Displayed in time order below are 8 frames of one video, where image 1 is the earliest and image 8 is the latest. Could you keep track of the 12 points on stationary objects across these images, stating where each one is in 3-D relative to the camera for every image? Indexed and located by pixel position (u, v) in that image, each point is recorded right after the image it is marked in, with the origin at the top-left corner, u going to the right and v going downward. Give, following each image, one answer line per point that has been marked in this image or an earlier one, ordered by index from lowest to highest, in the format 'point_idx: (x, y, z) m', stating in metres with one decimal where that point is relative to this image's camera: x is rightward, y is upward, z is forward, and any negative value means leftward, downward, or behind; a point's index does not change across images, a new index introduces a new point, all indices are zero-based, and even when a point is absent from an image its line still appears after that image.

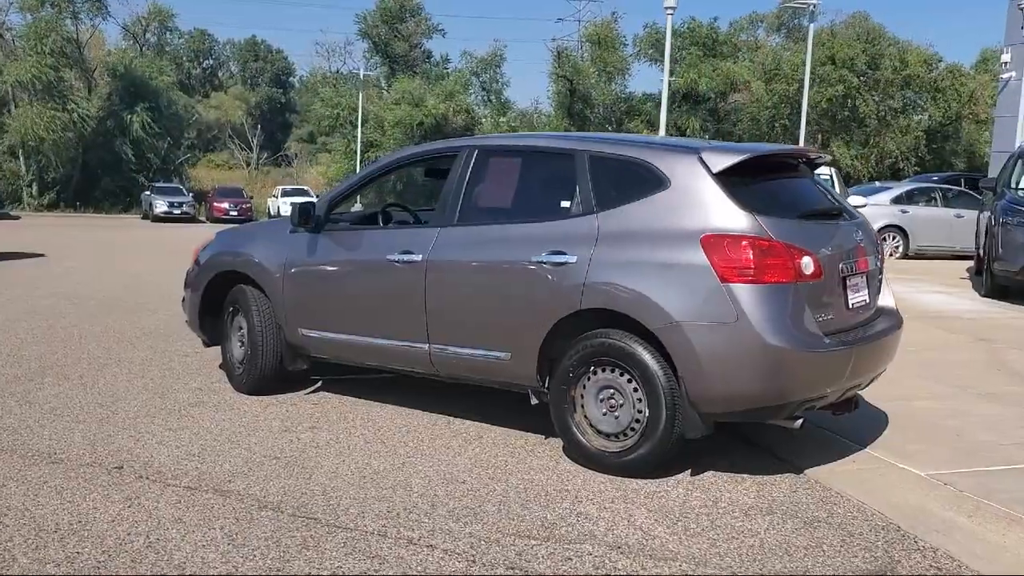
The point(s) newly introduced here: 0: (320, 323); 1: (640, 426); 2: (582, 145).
0: (-1.2, -0.2, +6.3) m
1: (+0.6, -0.7, +5.0) m
2: (+0.4, +0.8, +5.4) m
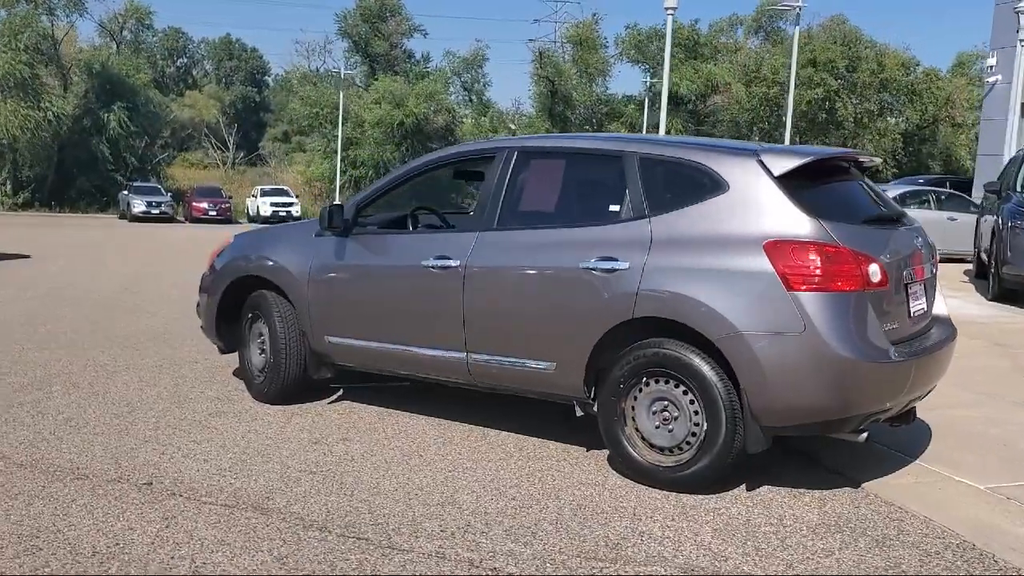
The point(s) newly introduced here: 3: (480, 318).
0: (-1.0, -0.3, +6.1) m
1: (+0.9, -0.7, +4.8) m
2: (+0.6, +0.7, +5.2) m
3: (-0.2, -0.2, +5.4) m
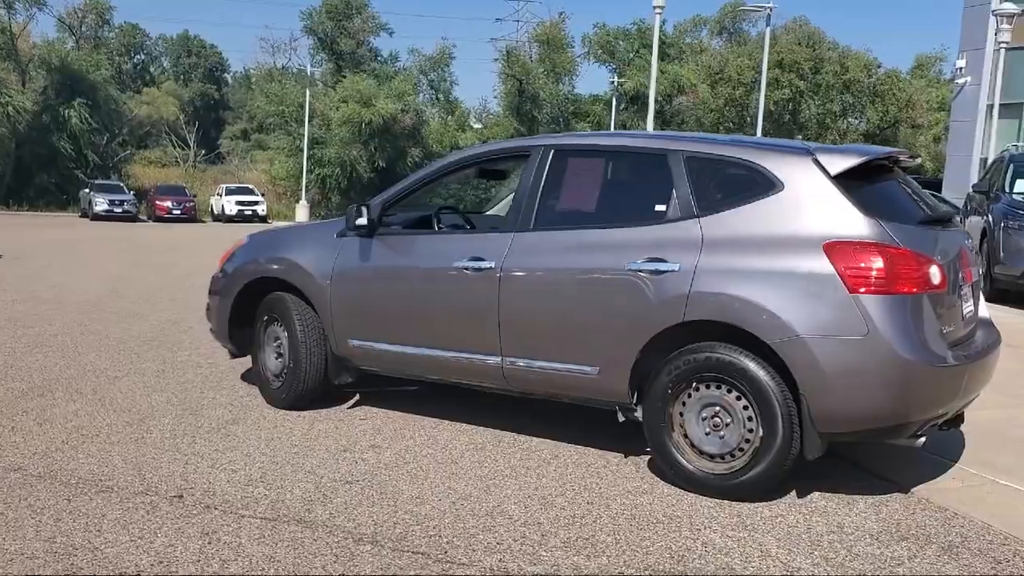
0: (-0.8, -0.3, +5.9) m
1: (+1.1, -0.7, +4.6) m
2: (+0.8, +0.7, +5.0) m
3: (0.0, -0.2, +5.3) m
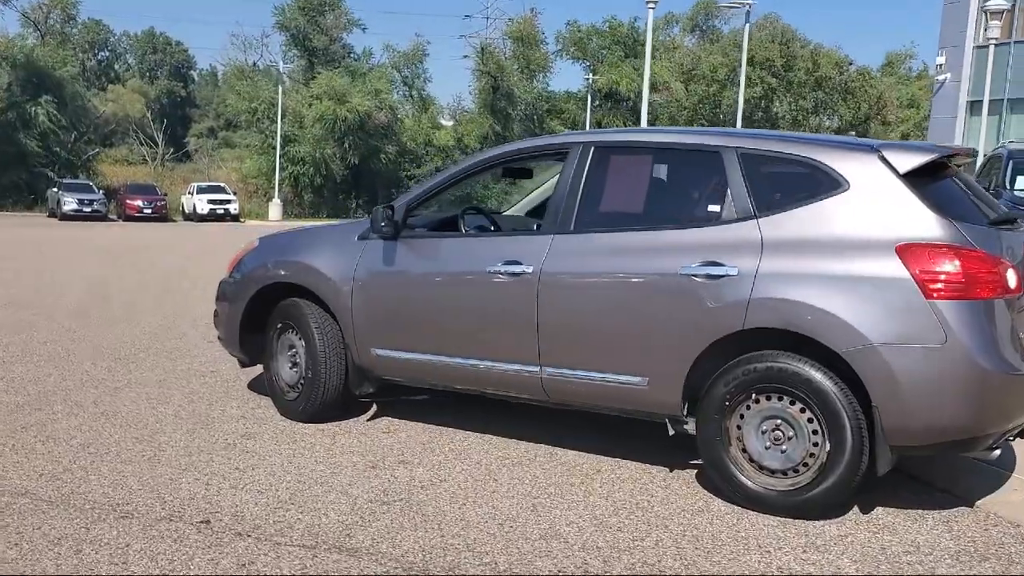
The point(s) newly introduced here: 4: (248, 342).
0: (-0.6, -0.3, +5.5) m
1: (+1.3, -0.7, +4.4) m
2: (+1.0, +0.7, +4.8) m
3: (+0.2, -0.2, +5.0) m
4: (-1.6, -0.3, +6.3) m
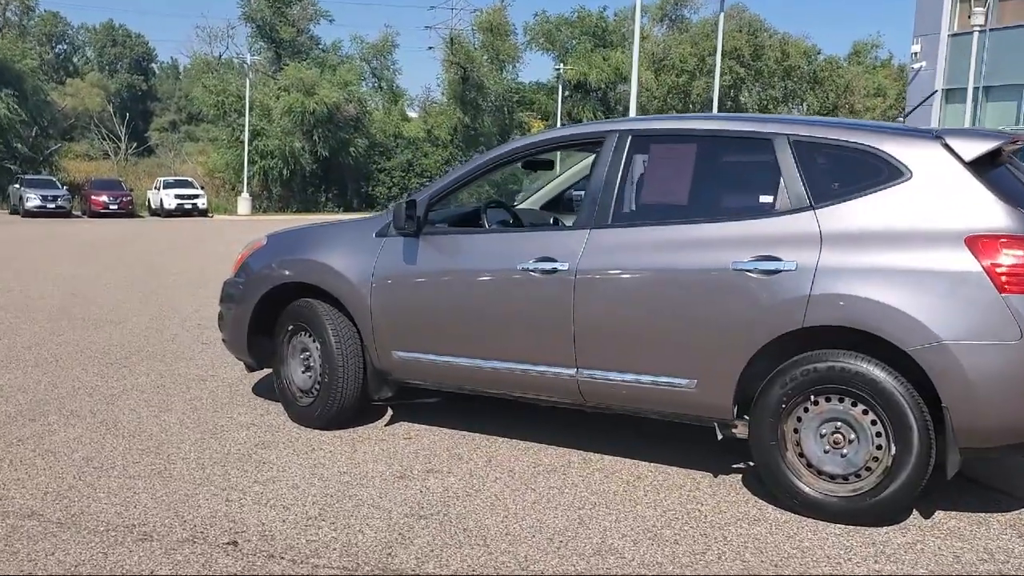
0: (-0.5, -0.3, +5.3) m
1: (+1.5, -0.7, +4.2) m
2: (+1.2, +0.7, +4.5) m
3: (+0.4, -0.2, +4.7) m
4: (-1.5, -0.3, +6.0) m
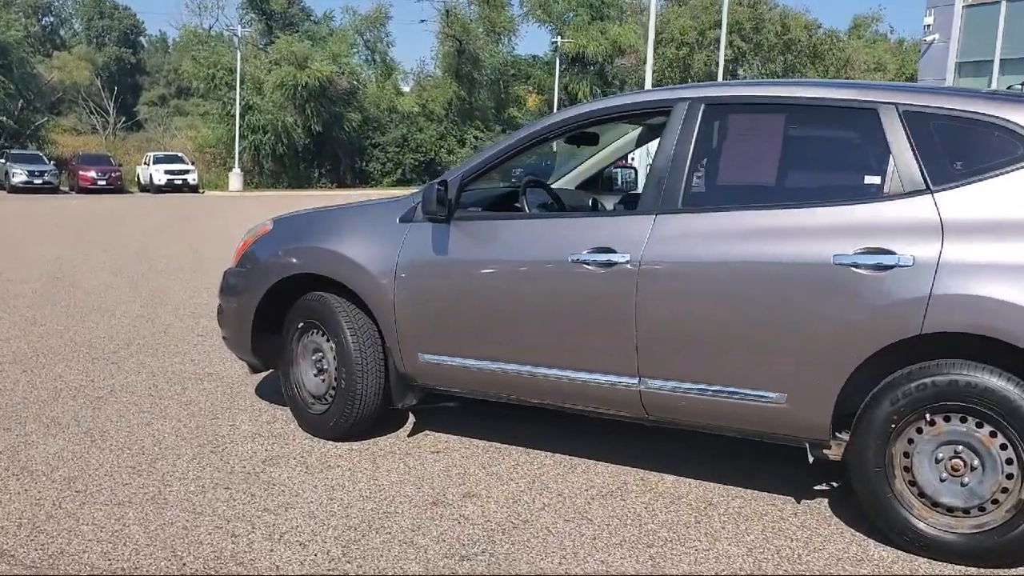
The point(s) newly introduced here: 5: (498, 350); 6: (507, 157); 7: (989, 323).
0: (-0.3, -0.3, +4.6) m
1: (+1.7, -0.7, +3.5) m
2: (+1.4, +0.7, +3.8) m
3: (+0.6, -0.2, +4.0) m
4: (-1.3, -0.3, +5.3) m
5: (+0.1, -0.3, +4.4) m
6: (0.0, +0.6, +4.6) m
7: (+1.6, -0.1, +3.4) m
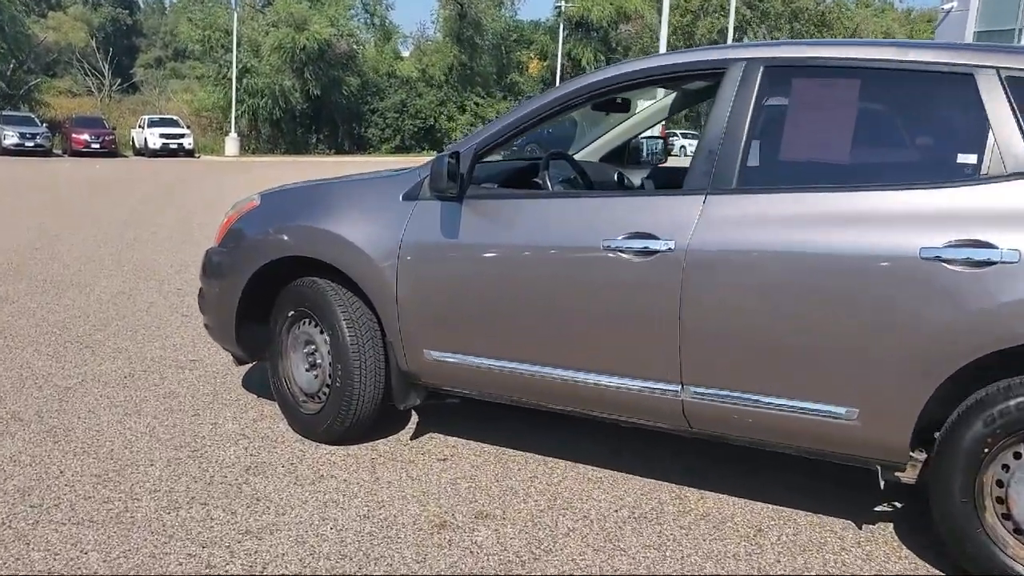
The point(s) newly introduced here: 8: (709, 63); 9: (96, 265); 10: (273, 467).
0: (-0.2, -0.2, +4.0) m
1: (+1.8, -0.7, +3.0) m
2: (+1.5, +0.7, +3.2) m
3: (+0.7, -0.1, +3.5) m
4: (-1.2, -0.2, +4.7) m
5: (+0.2, -0.2, +3.8) m
6: (0.0, +0.6, +4.0) m
7: (+1.7, -0.1, +2.8) m
8: (+0.7, +0.8, +3.6) m
9: (-3.5, +0.2, +8.7) m
10: (-1.0, -0.7, +4.1) m
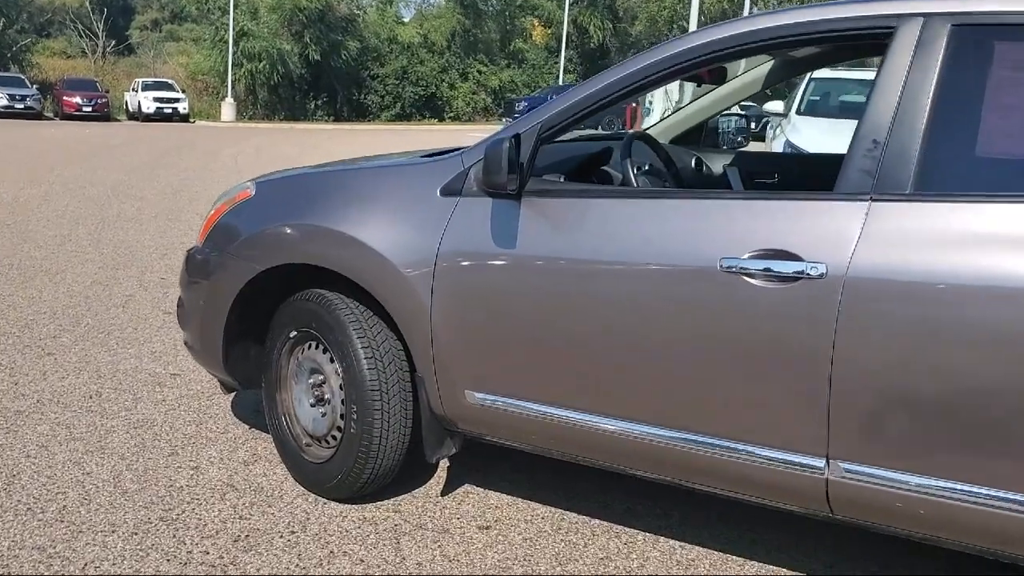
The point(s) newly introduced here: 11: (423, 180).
0: (0.0, -0.3, +3.1) m
1: (+2.0, -0.9, +2.0) m
2: (+1.7, +0.6, +2.3) m
3: (+0.9, -0.3, +2.5) m
4: (-1.0, -0.2, +3.7) m
5: (+0.4, -0.3, +2.9) m
6: (+0.3, +0.6, +3.1) m
7: (+1.9, -0.3, +1.9) m
8: (+0.9, +0.7, +2.7) m
9: (-3.3, +0.3, +7.8) m
10: (-0.8, -0.8, +3.2) m
11: (-0.3, +0.4, +3.3) m
